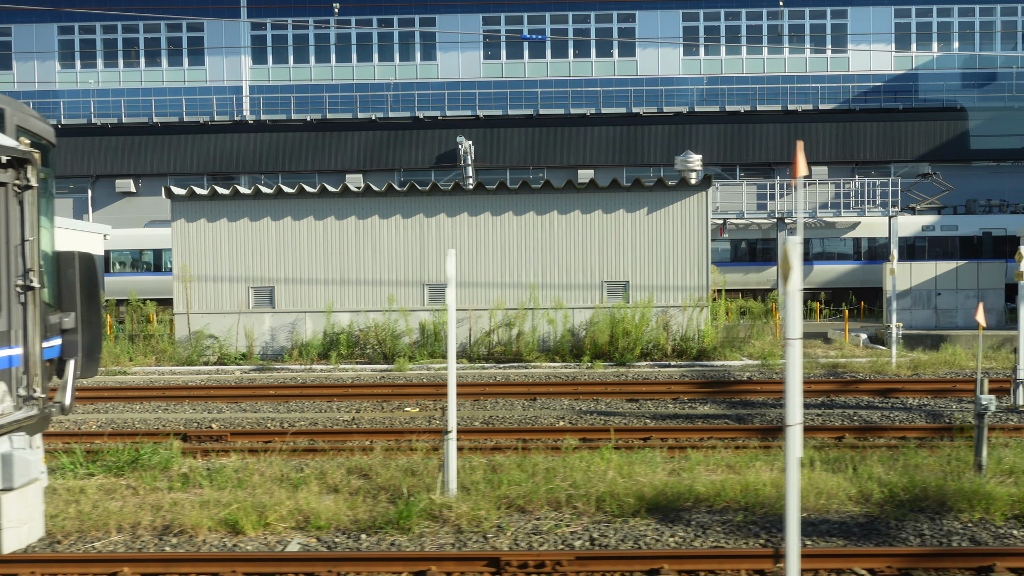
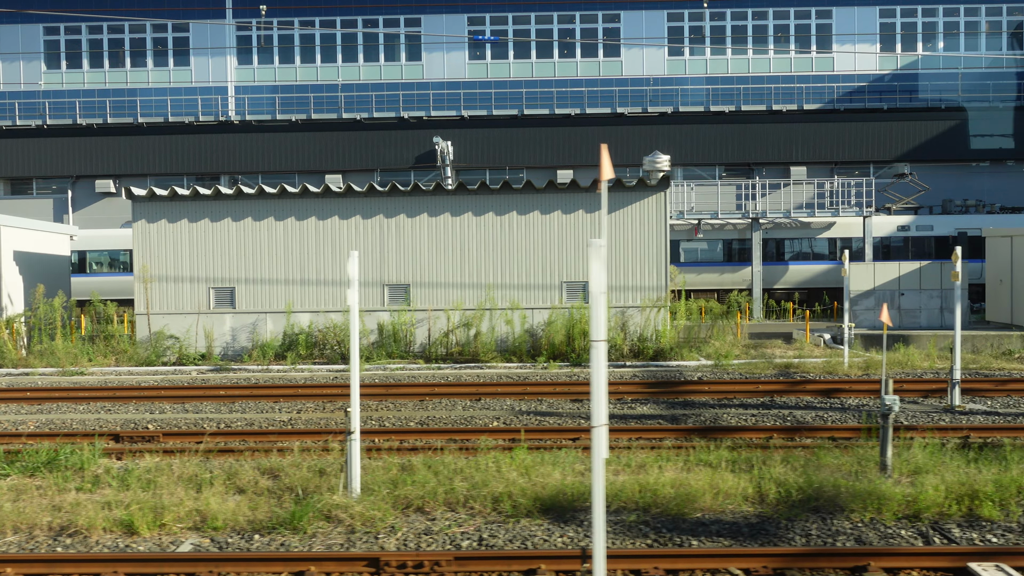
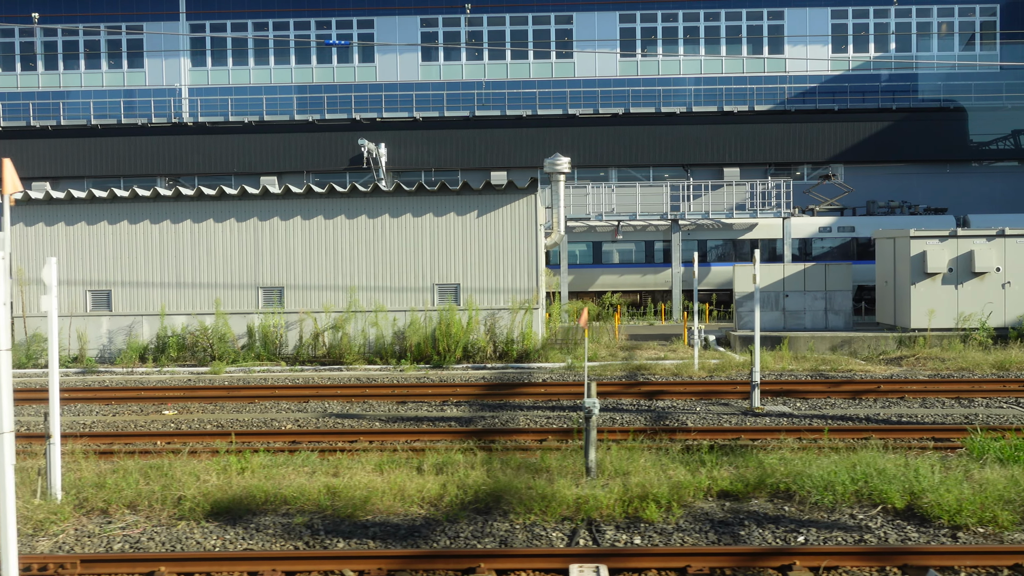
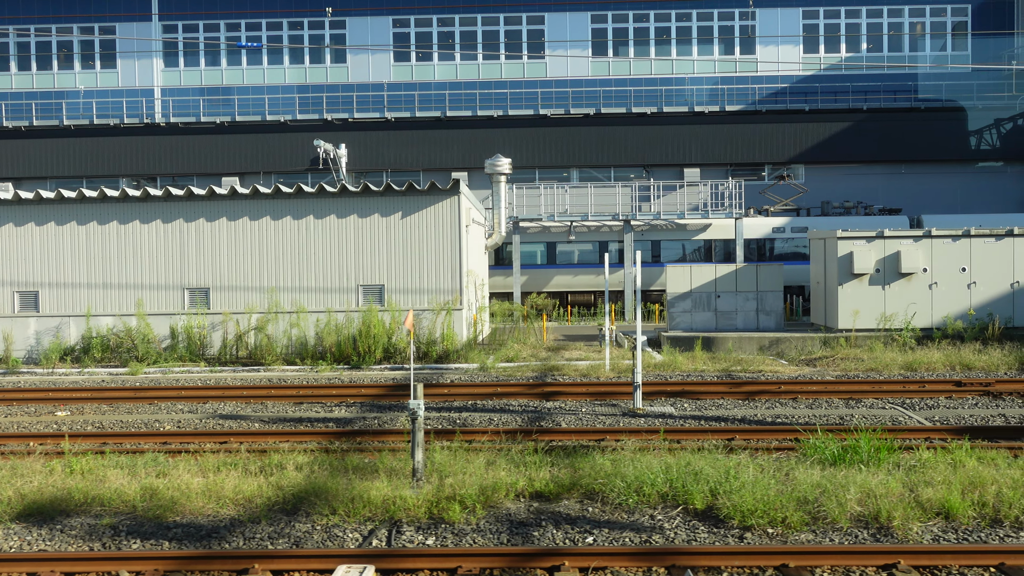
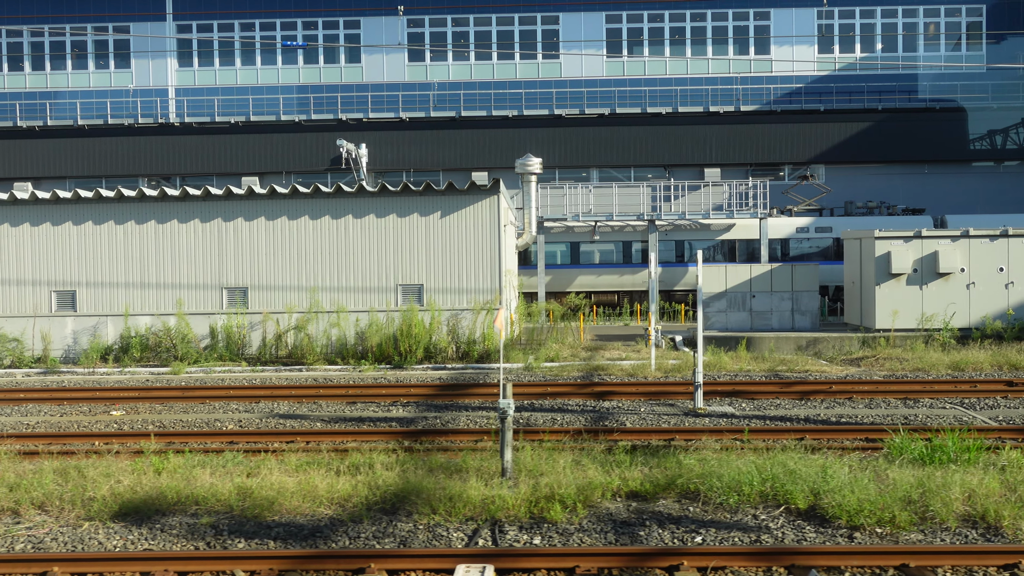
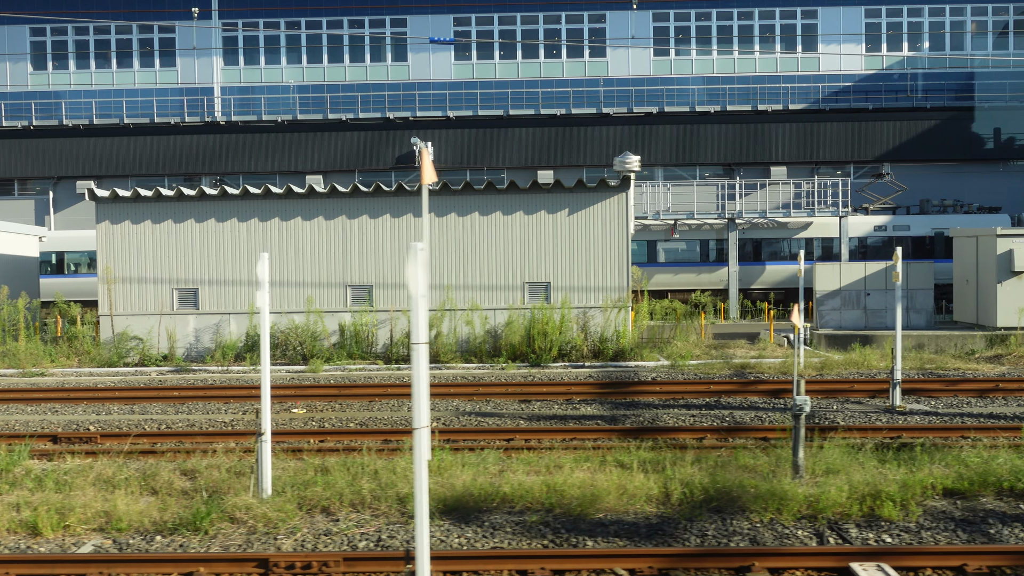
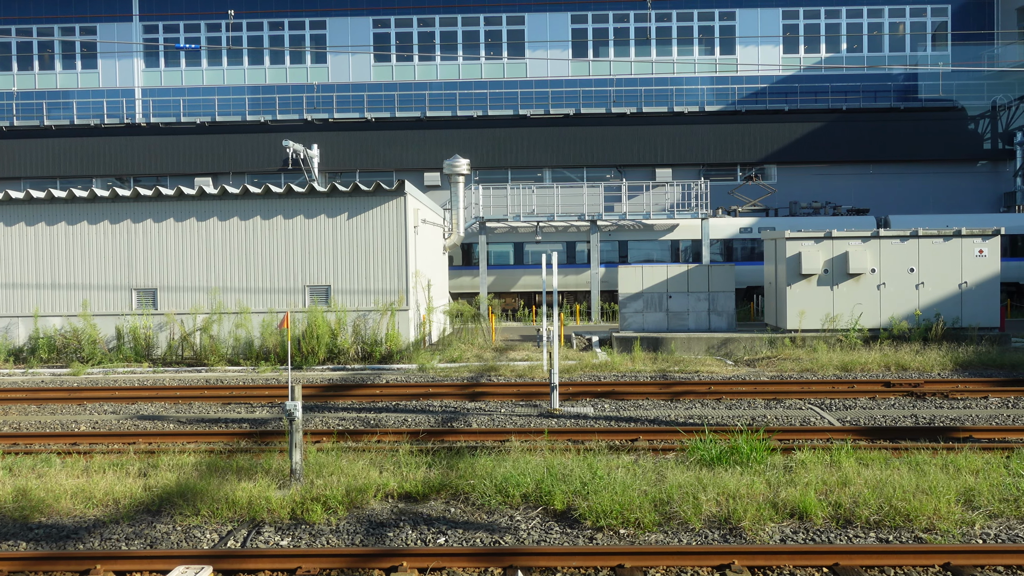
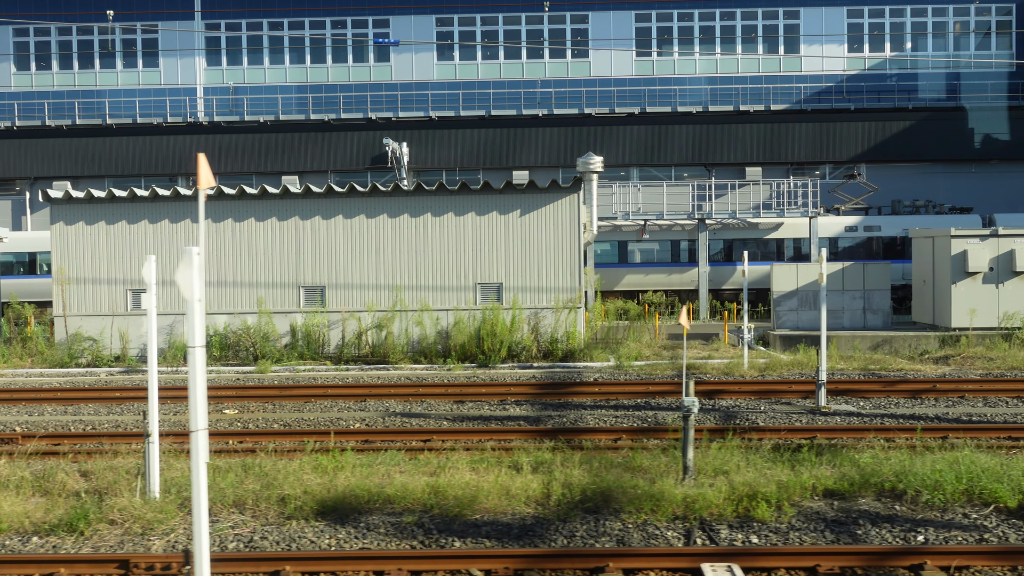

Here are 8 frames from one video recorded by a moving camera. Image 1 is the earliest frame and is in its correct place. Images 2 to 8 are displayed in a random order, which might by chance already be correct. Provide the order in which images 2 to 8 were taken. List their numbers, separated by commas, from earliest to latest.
2, 6, 8, 3, 5, 4, 7
